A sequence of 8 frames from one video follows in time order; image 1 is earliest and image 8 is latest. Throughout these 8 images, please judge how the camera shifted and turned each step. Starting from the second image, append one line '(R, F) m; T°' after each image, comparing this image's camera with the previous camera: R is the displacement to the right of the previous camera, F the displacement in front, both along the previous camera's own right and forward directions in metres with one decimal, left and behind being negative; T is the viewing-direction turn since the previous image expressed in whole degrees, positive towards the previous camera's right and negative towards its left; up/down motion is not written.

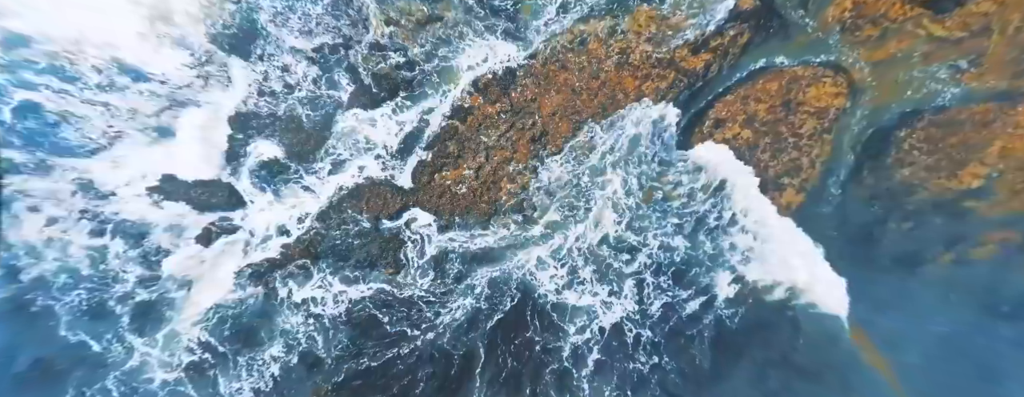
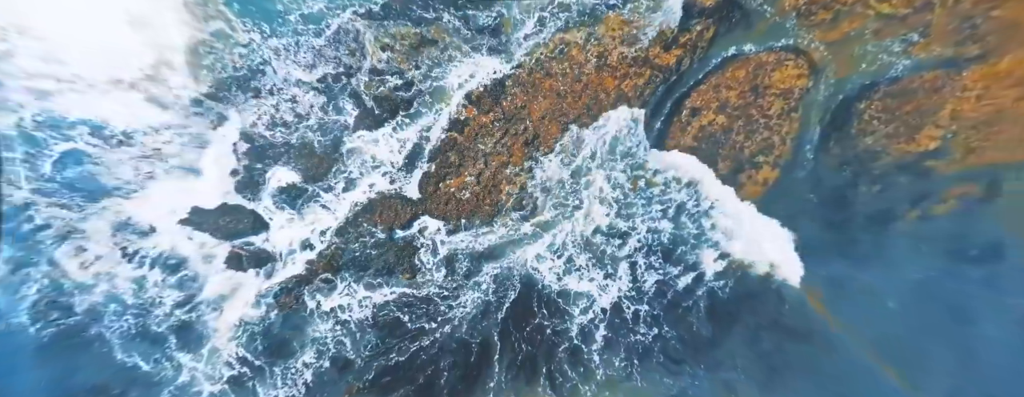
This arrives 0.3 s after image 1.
(0.0, -0.5) m; 0°
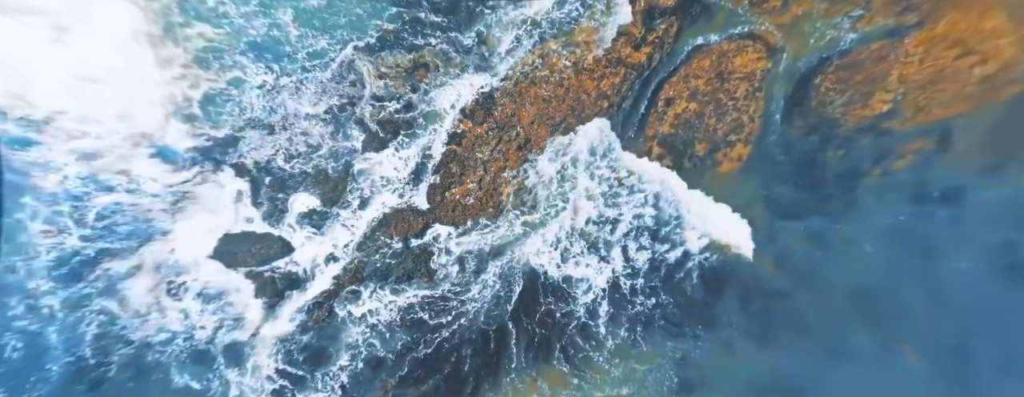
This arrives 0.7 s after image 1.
(0.0, -0.6) m; 0°
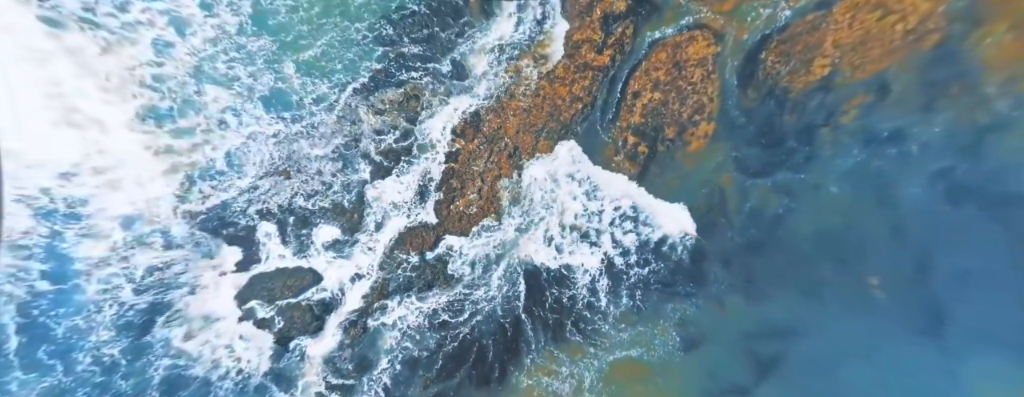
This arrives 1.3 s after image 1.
(0.0, -0.7) m; 0°
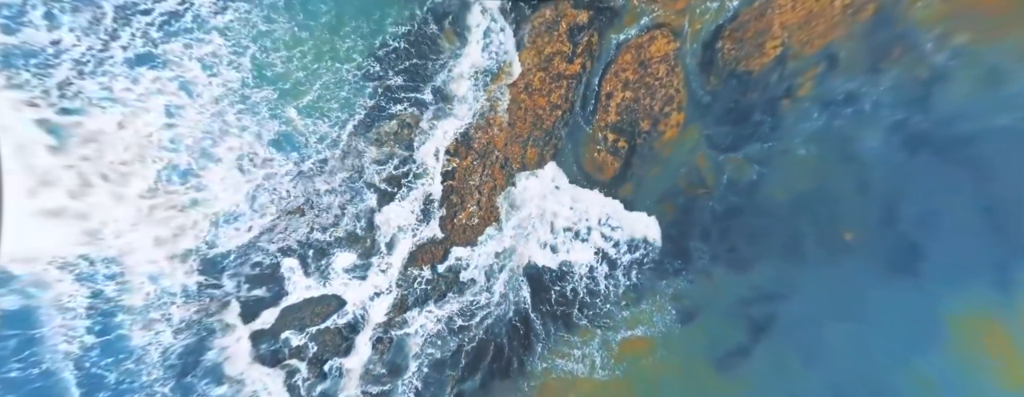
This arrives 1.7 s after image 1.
(+0.1, -0.6) m; 0°
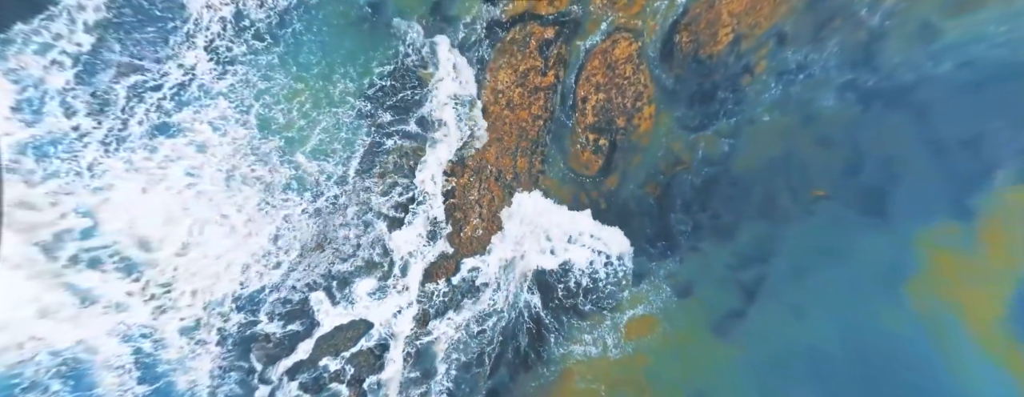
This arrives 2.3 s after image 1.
(0.0, -0.7) m; 0°
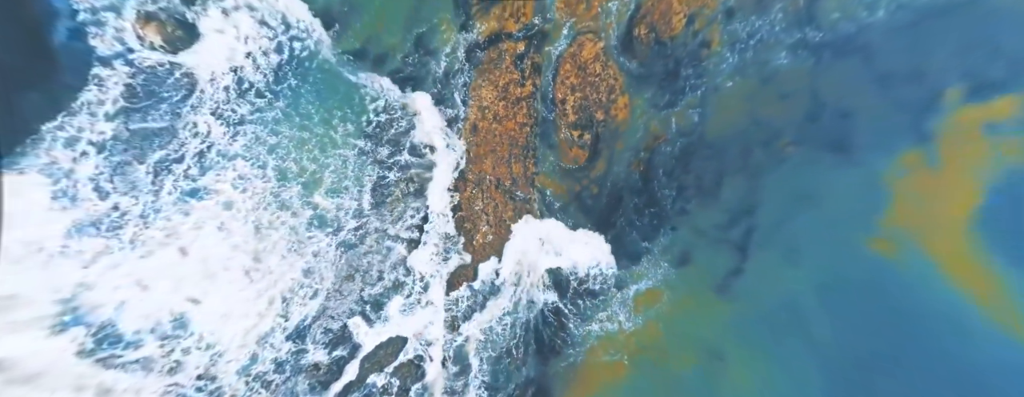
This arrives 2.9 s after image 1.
(0.0, -0.7) m; 0°
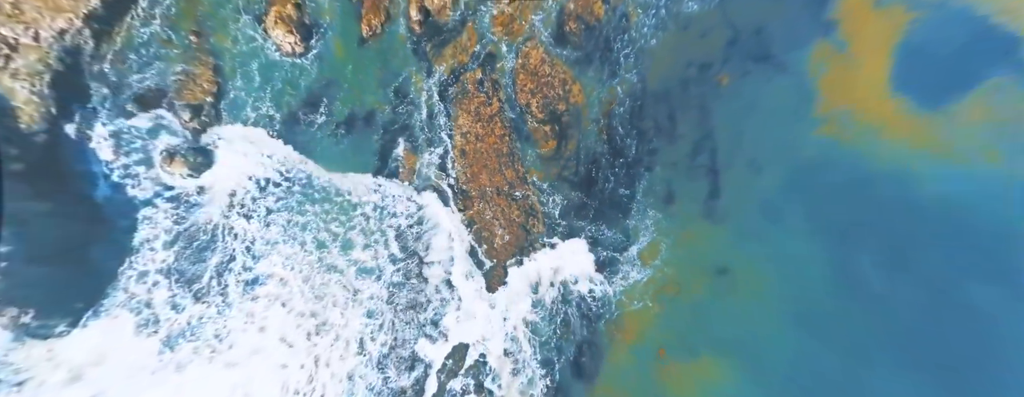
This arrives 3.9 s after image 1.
(0.0, -1.3) m; 0°
